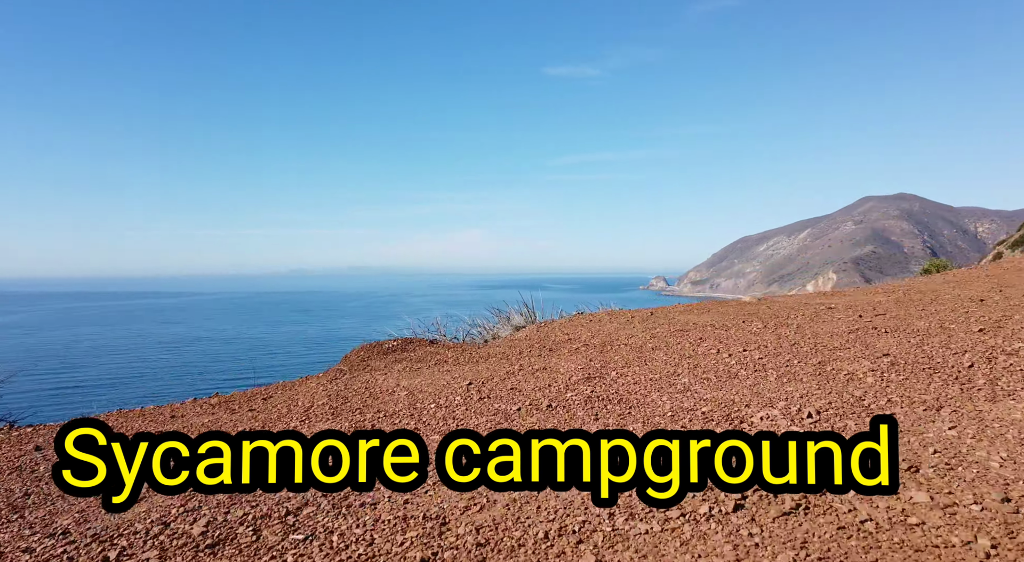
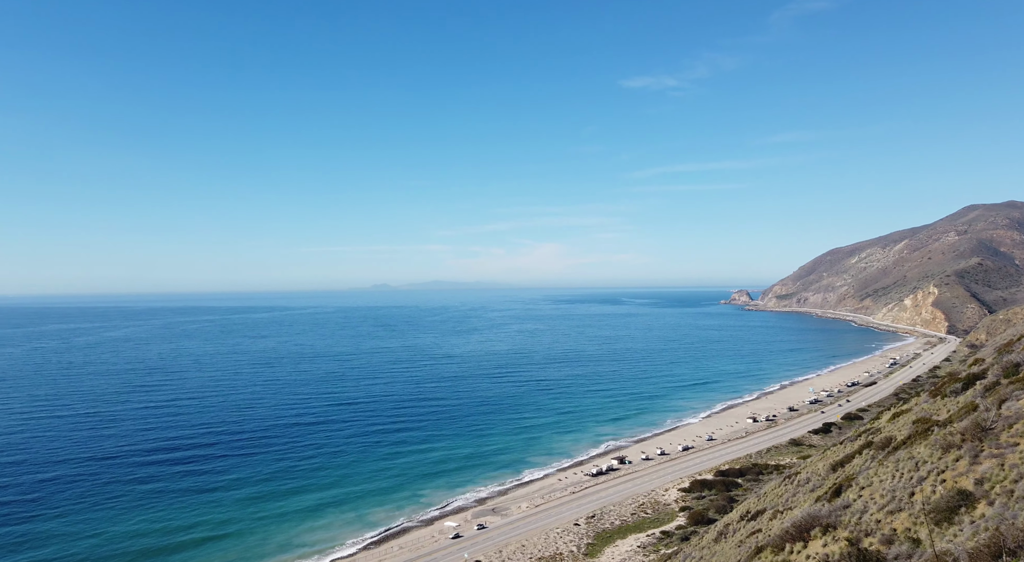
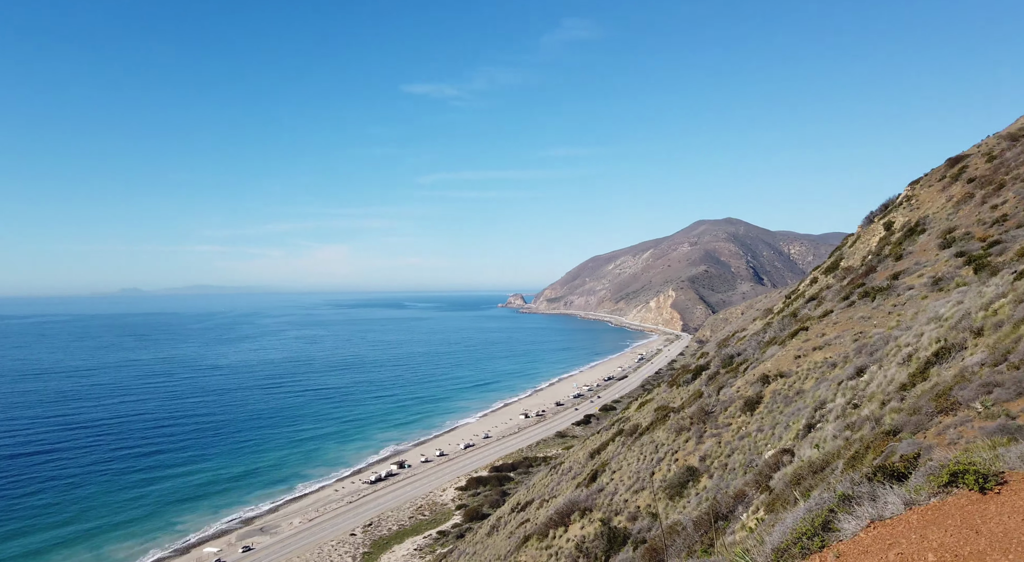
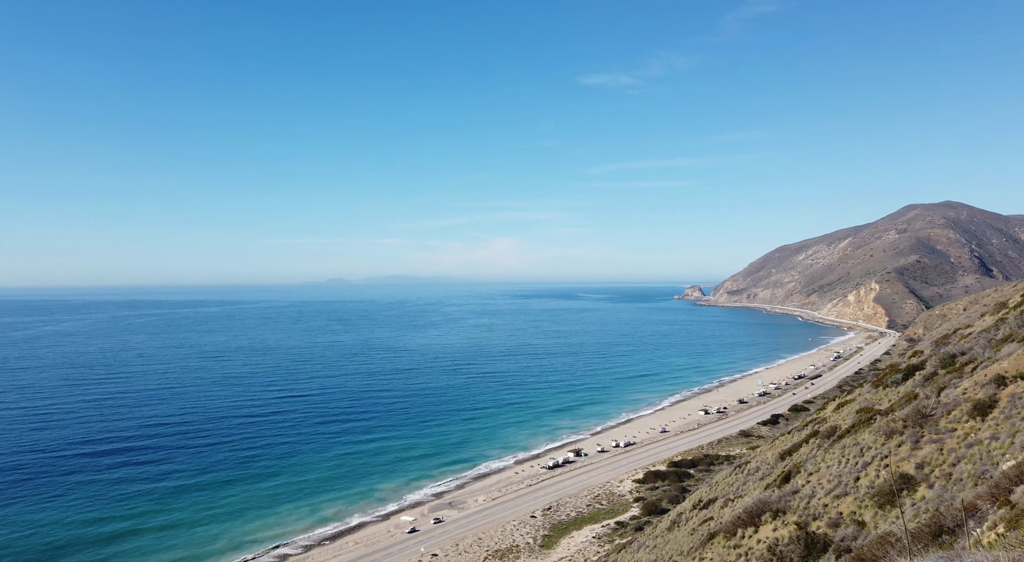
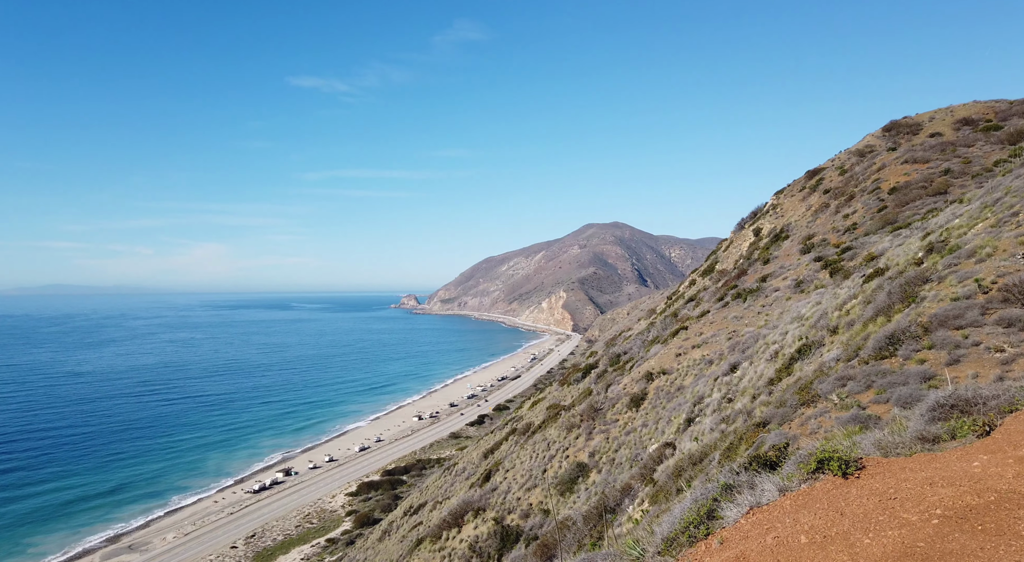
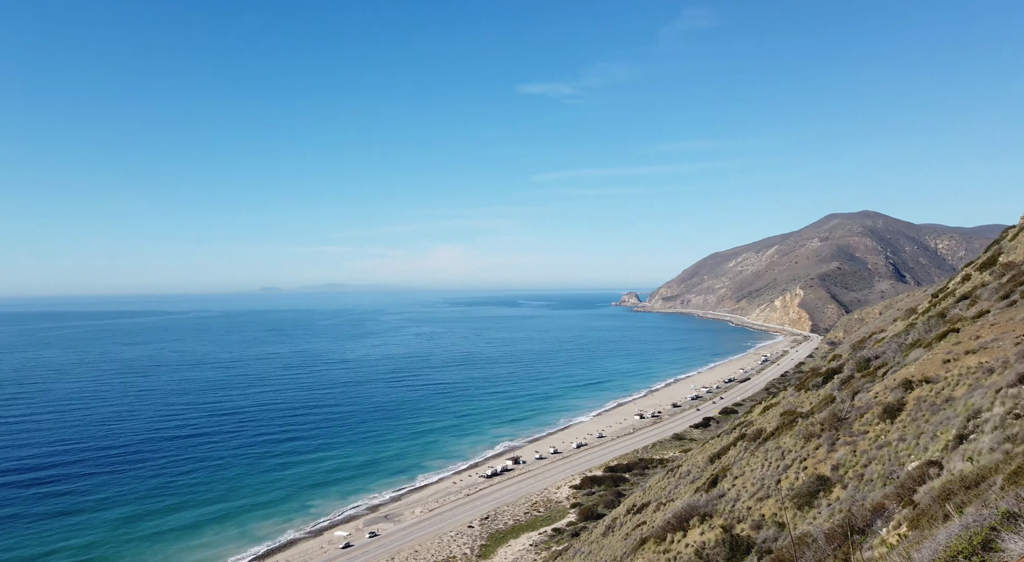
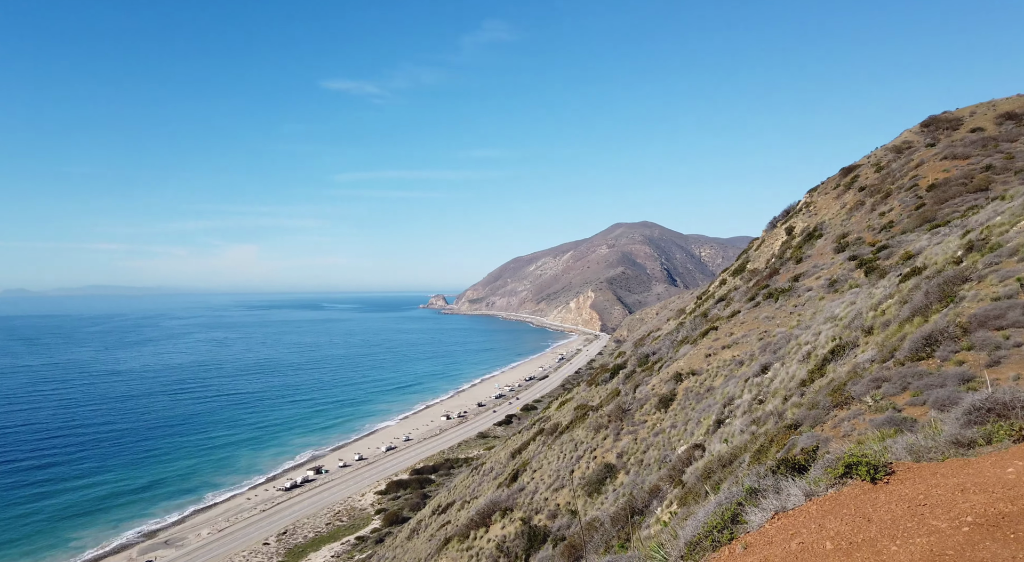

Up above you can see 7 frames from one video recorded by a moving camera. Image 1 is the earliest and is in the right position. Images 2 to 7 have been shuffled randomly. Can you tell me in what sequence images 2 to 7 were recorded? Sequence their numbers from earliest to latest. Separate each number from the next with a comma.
4, 2, 6, 3, 7, 5
